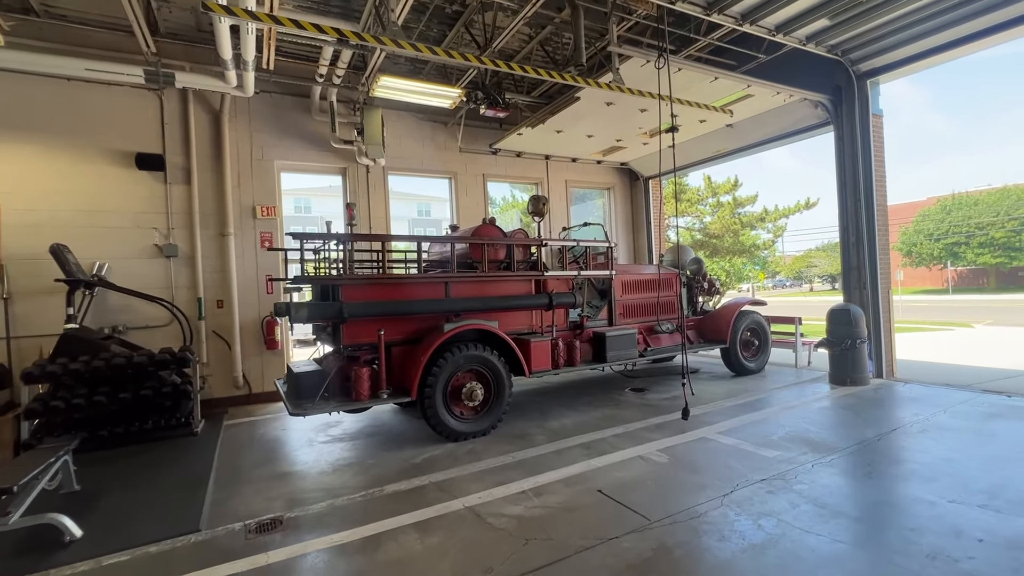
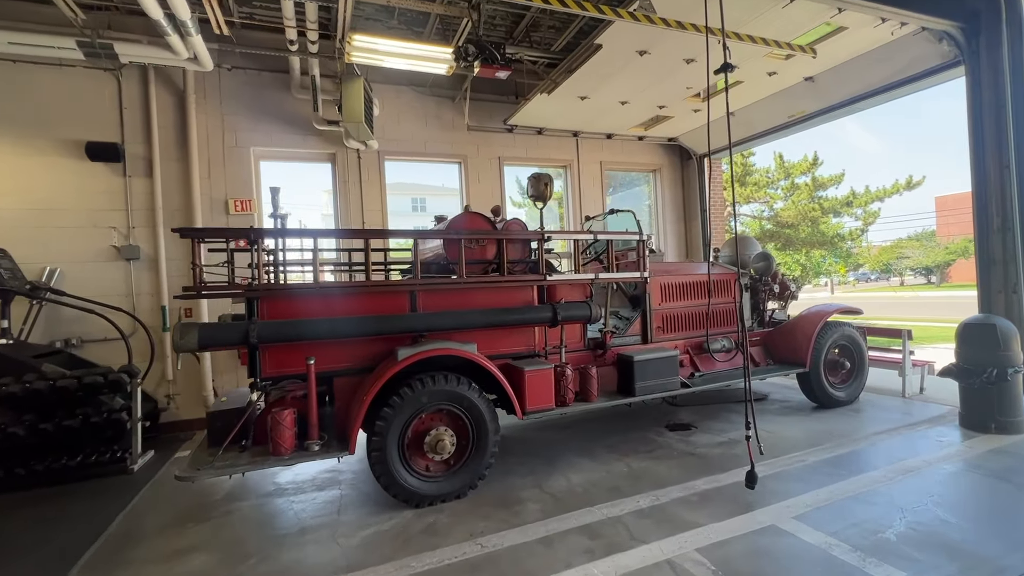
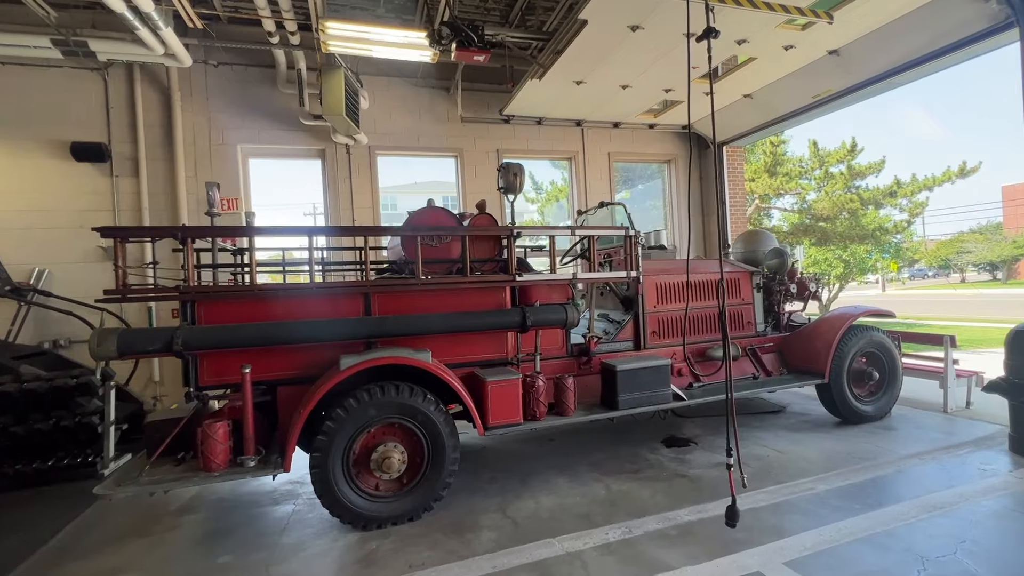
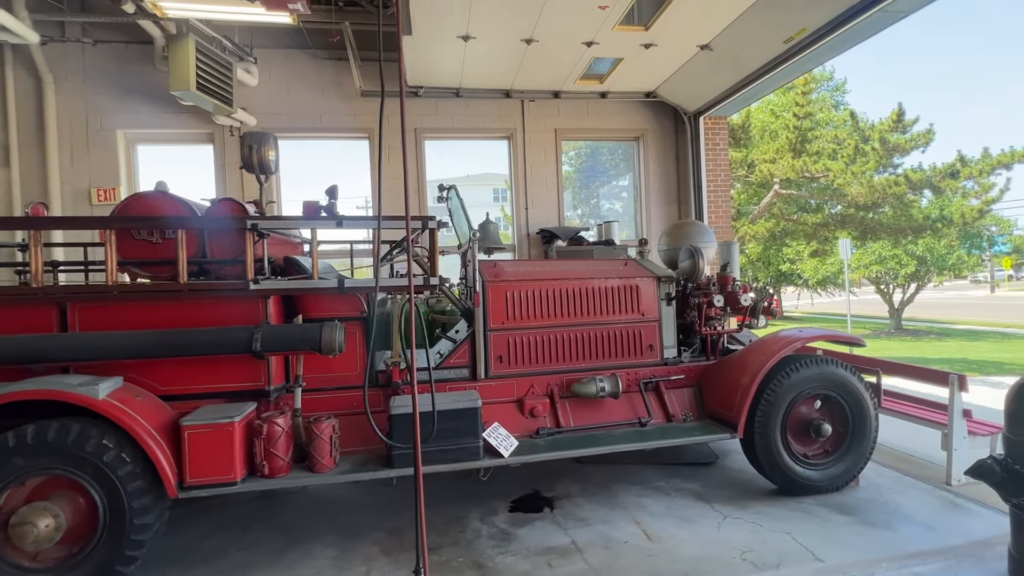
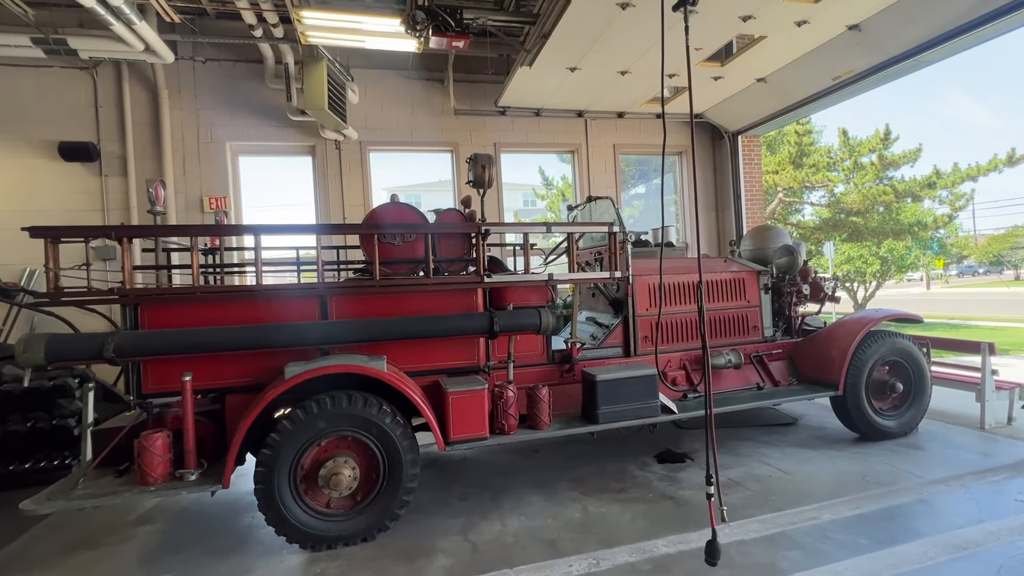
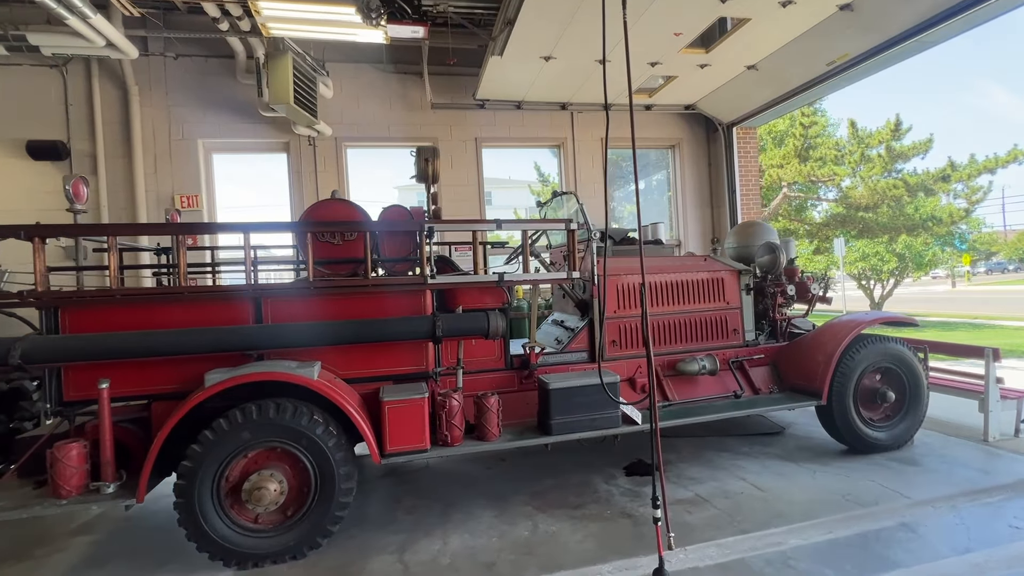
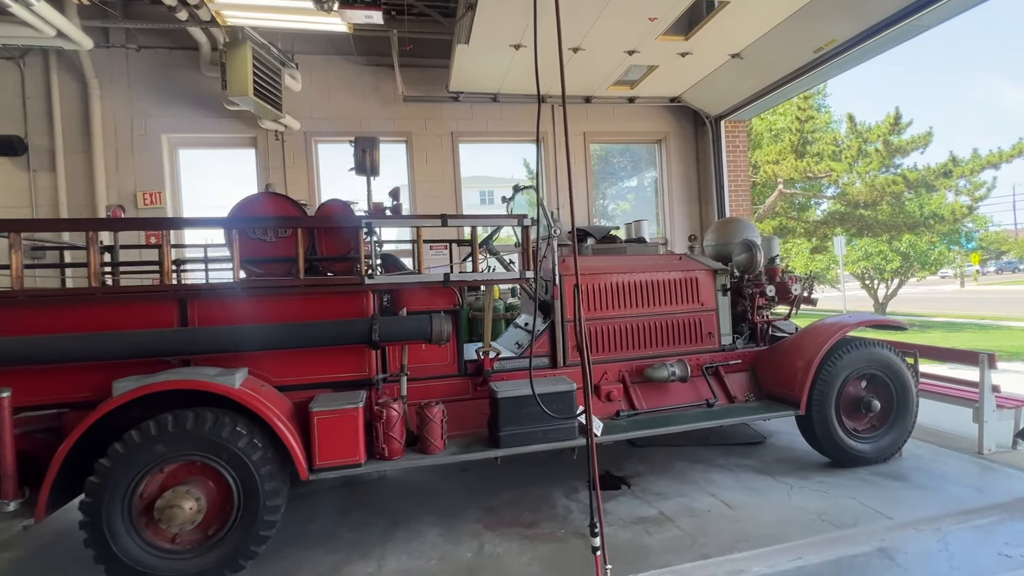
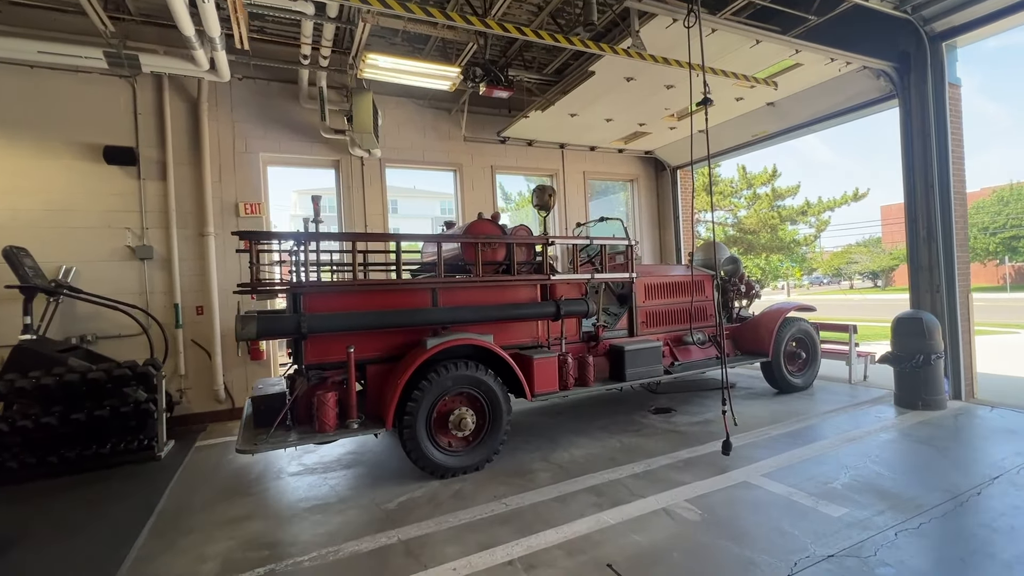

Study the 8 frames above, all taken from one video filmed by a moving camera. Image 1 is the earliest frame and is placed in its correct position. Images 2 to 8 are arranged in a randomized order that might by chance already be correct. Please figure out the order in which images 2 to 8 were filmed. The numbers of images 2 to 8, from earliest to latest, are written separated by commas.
8, 2, 3, 5, 6, 7, 4
